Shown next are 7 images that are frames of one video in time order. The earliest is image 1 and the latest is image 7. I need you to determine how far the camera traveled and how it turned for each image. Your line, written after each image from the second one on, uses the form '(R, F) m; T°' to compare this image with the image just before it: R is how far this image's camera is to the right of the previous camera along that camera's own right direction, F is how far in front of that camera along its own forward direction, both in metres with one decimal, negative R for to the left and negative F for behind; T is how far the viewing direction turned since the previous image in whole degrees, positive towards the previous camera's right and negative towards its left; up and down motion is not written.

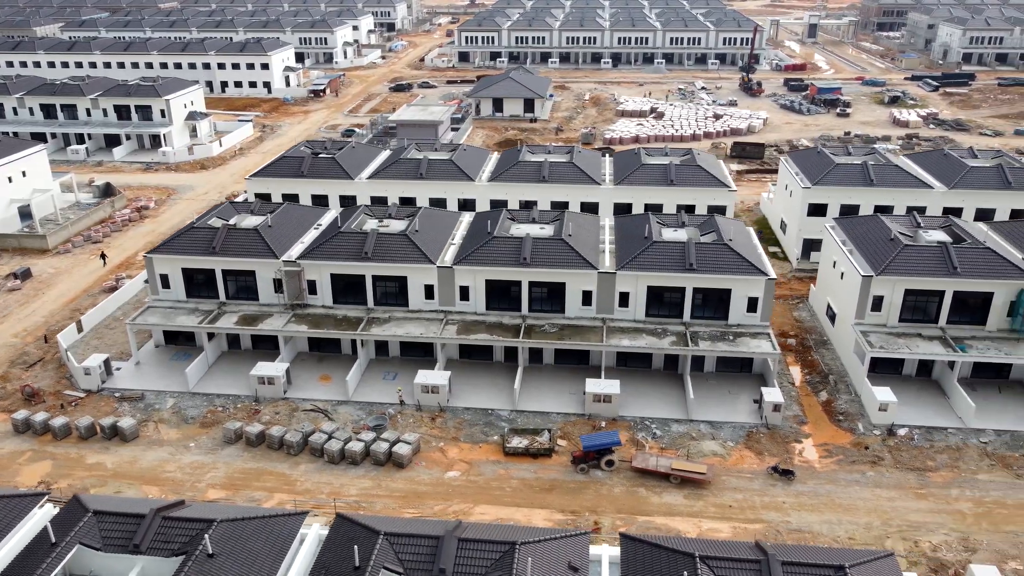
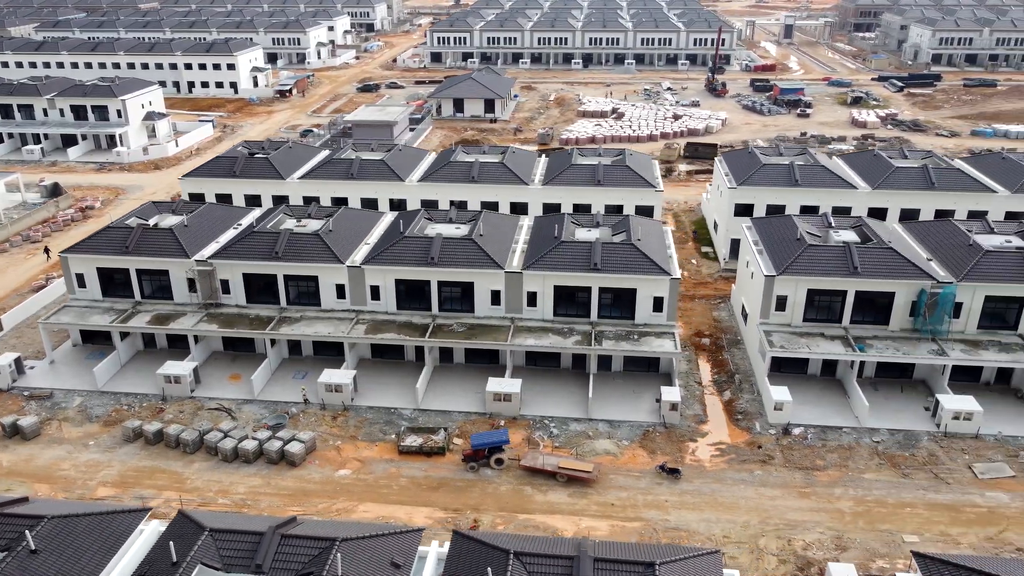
(+3.7, -0.2) m; 0°
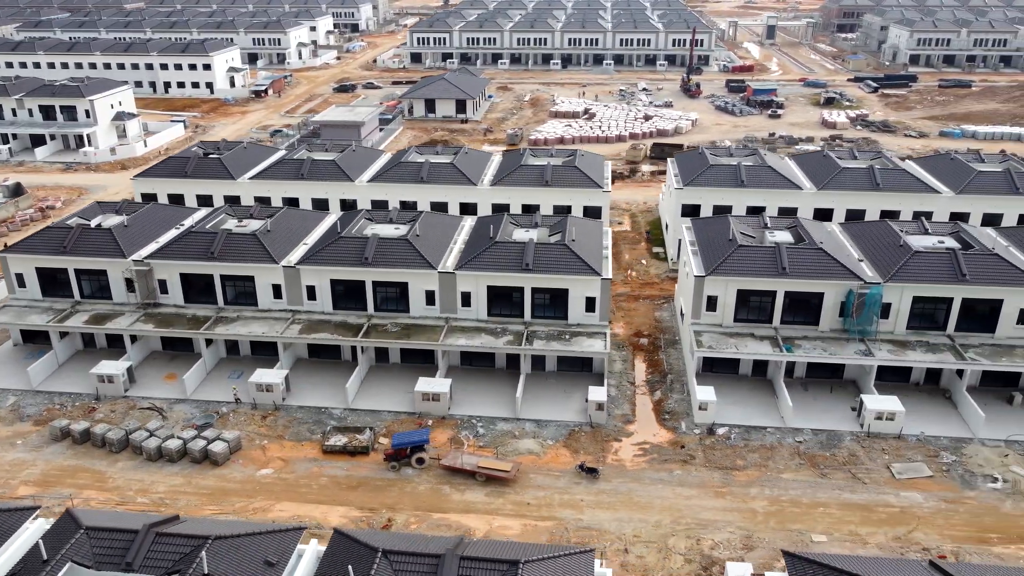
(+2.7, -0.1) m; 0°
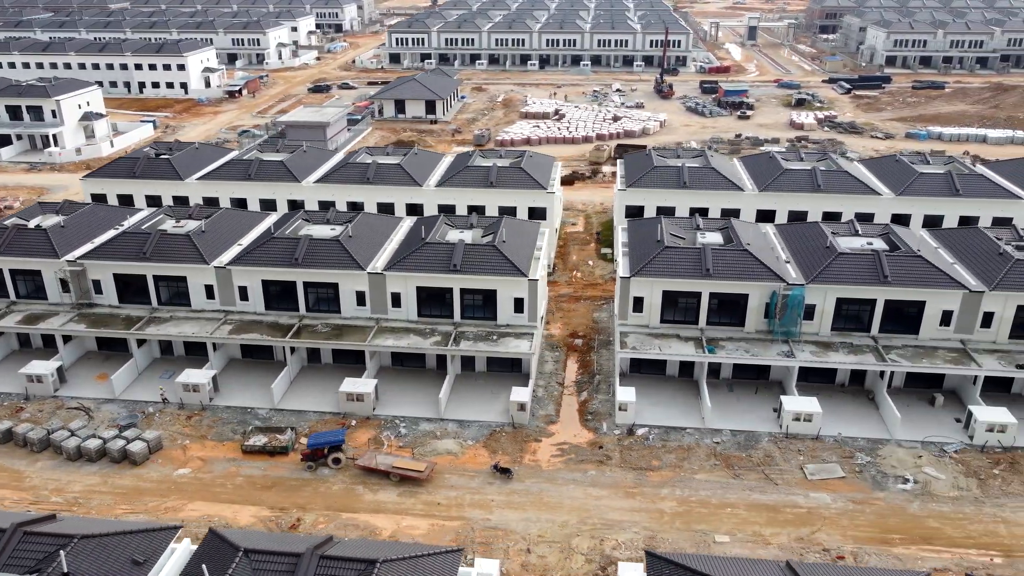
(+2.8, -0.1) m; 0°
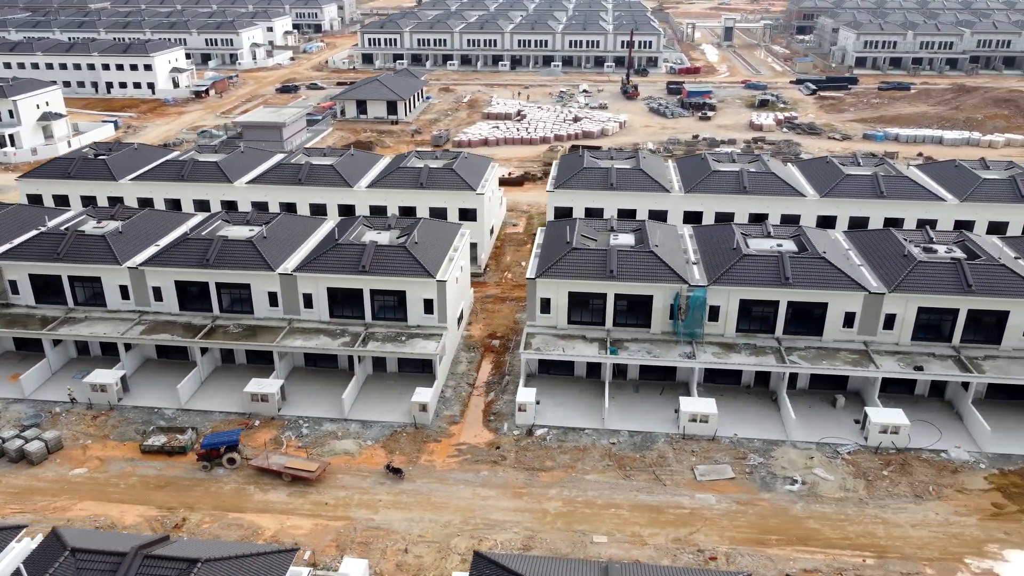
(+3.6, -0.2) m; 0°
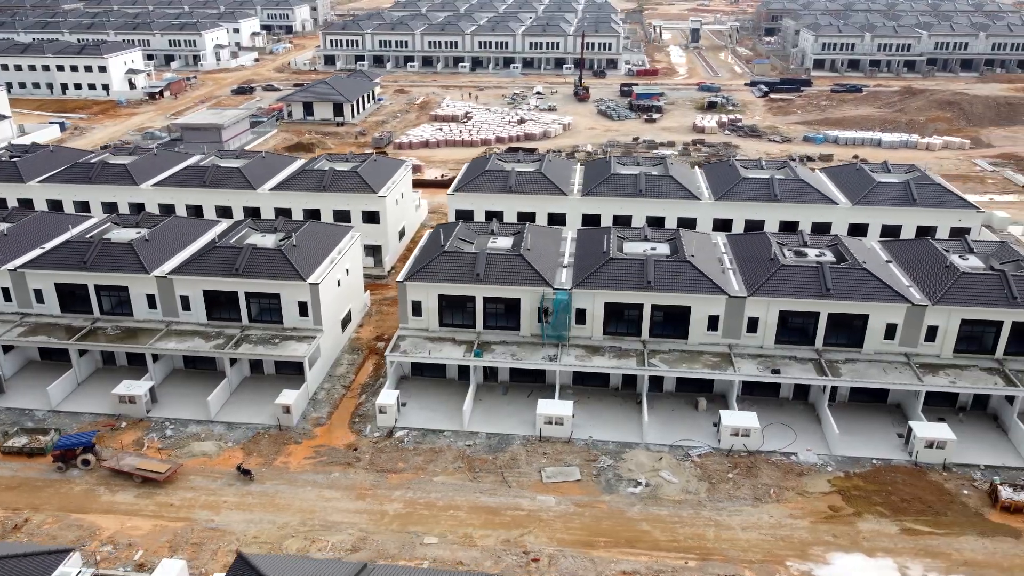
(+5.1, -0.3) m; 0°
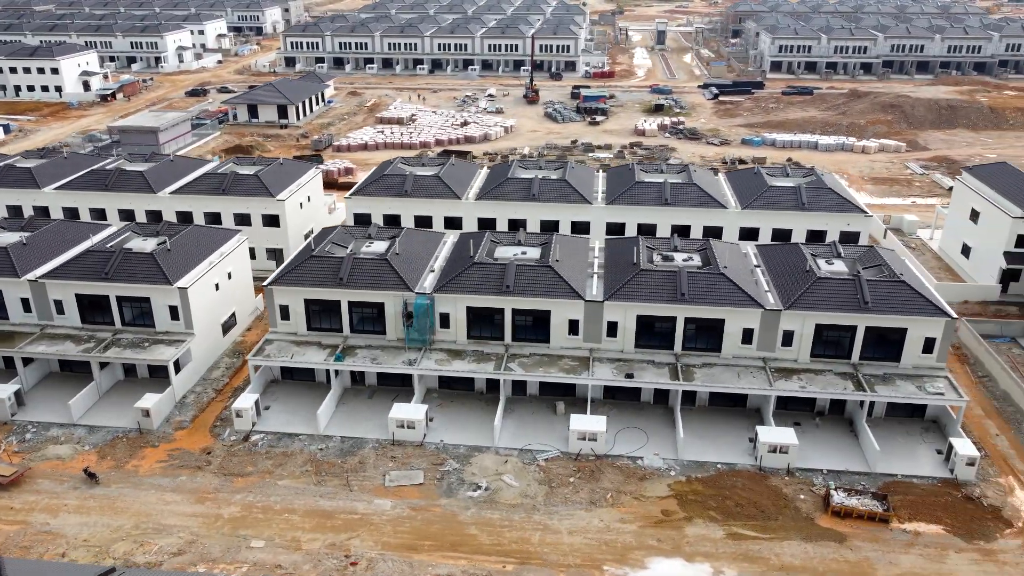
(+5.3, -0.2) m; 0°
